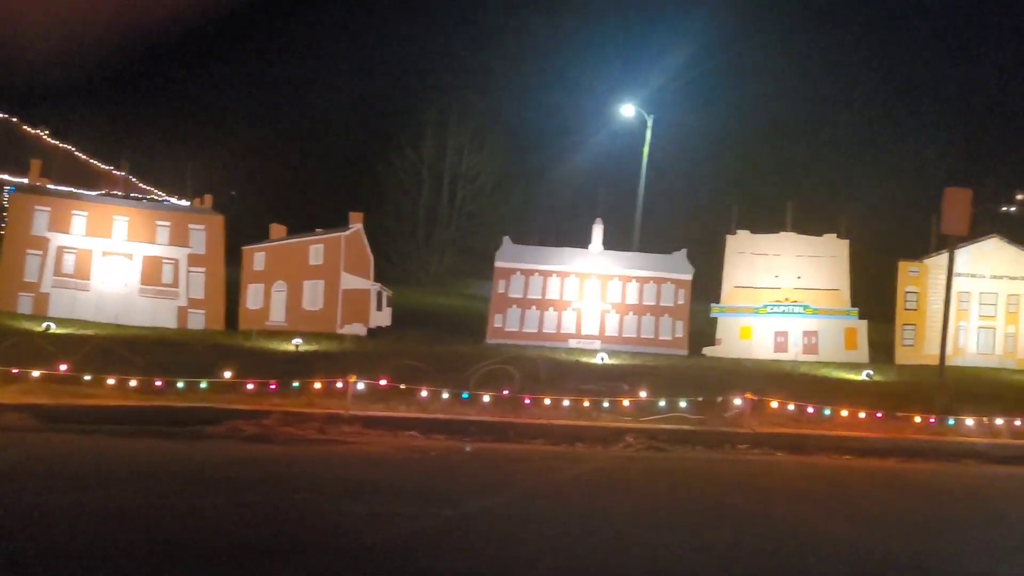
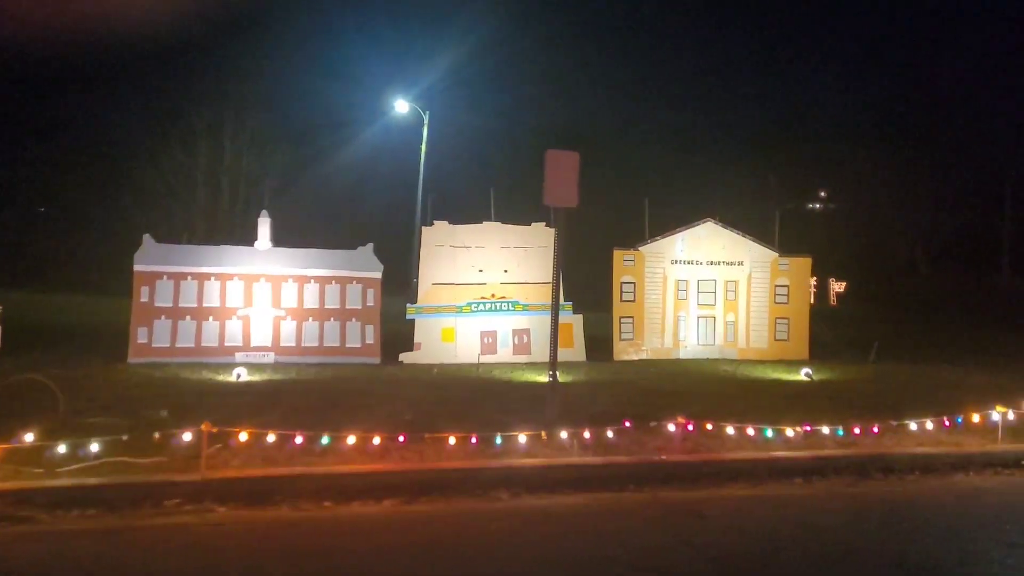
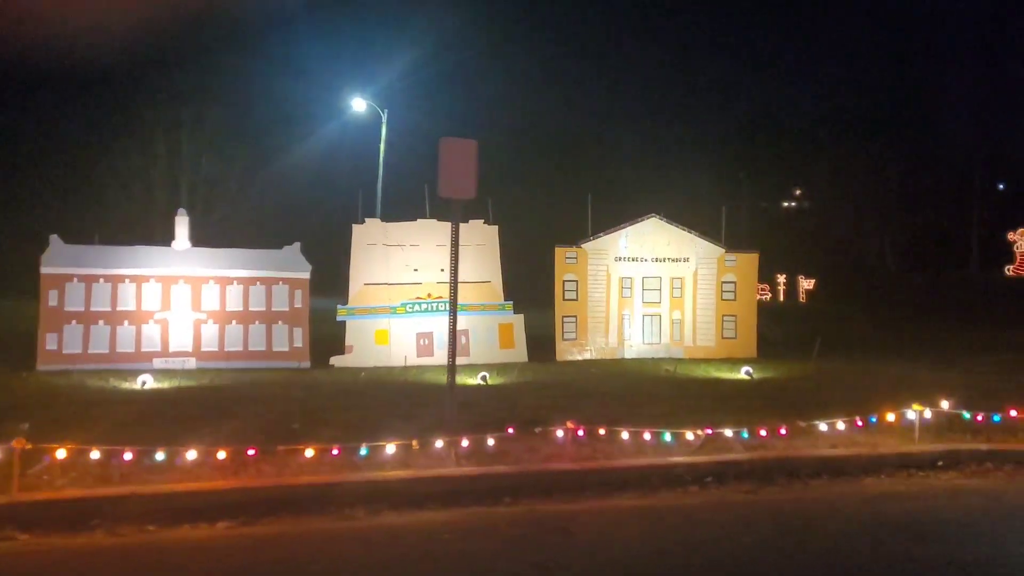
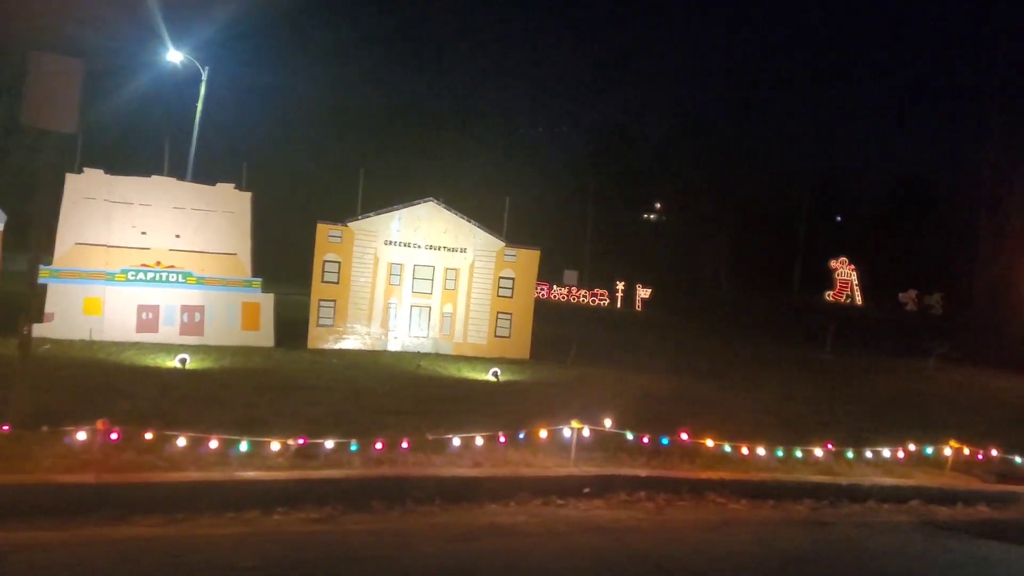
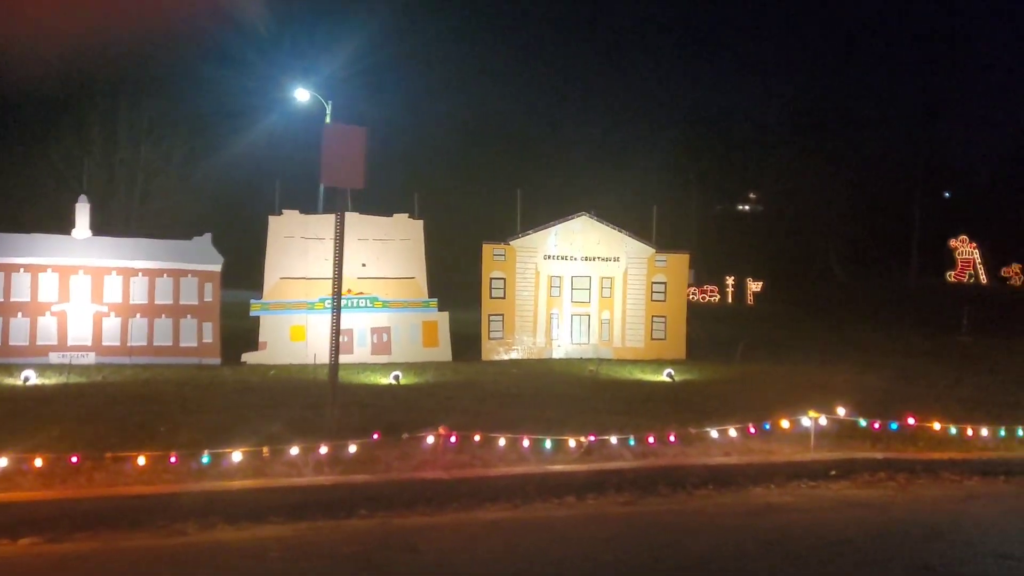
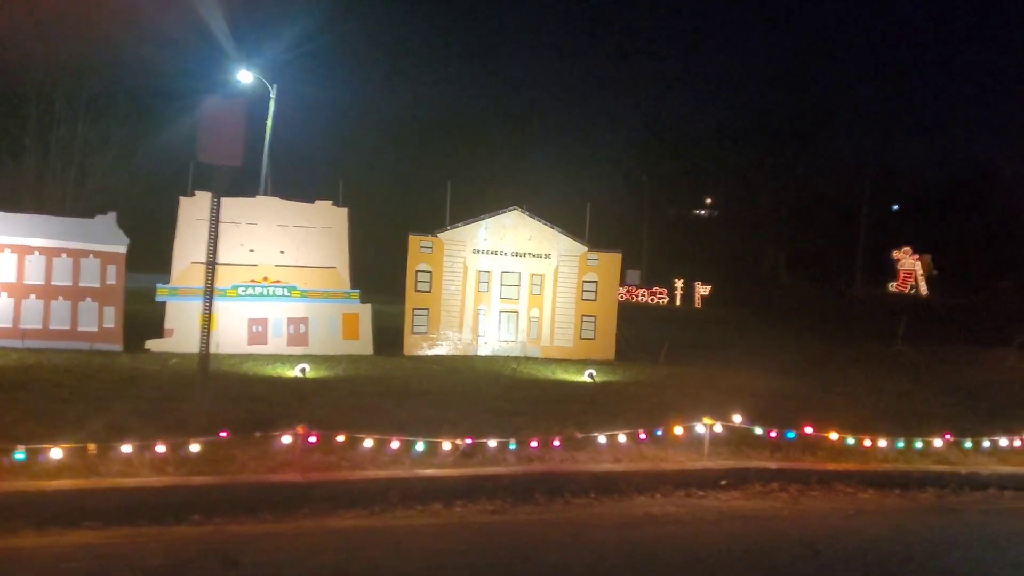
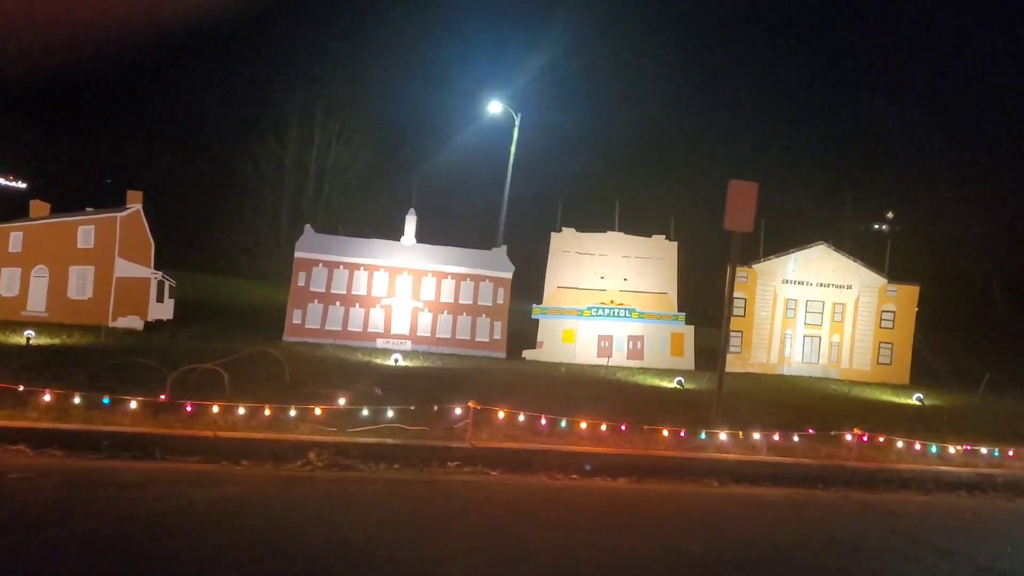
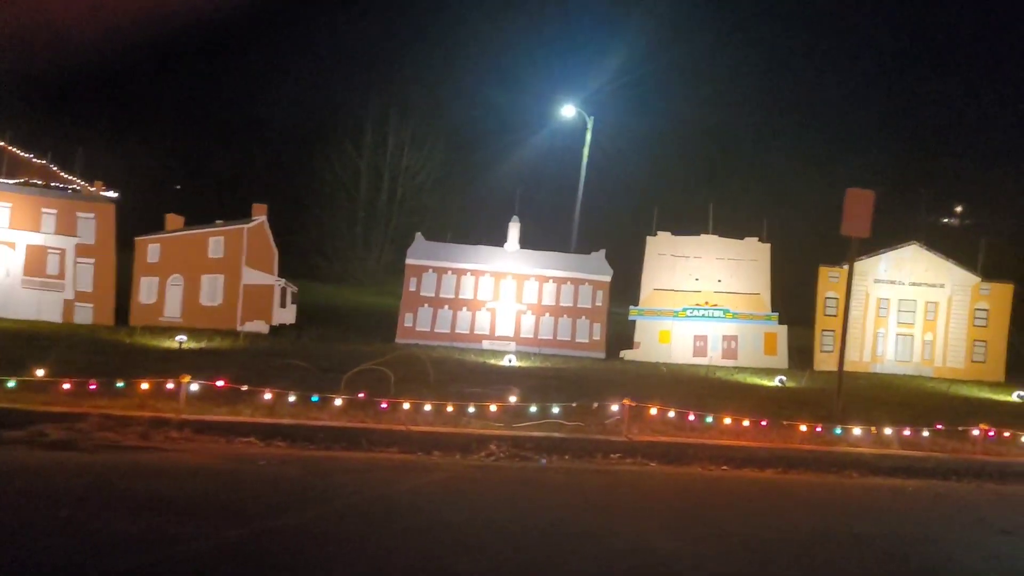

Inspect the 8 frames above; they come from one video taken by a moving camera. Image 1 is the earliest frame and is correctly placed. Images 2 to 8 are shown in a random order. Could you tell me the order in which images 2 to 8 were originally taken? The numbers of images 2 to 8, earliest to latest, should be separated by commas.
8, 7, 2, 3, 5, 6, 4
